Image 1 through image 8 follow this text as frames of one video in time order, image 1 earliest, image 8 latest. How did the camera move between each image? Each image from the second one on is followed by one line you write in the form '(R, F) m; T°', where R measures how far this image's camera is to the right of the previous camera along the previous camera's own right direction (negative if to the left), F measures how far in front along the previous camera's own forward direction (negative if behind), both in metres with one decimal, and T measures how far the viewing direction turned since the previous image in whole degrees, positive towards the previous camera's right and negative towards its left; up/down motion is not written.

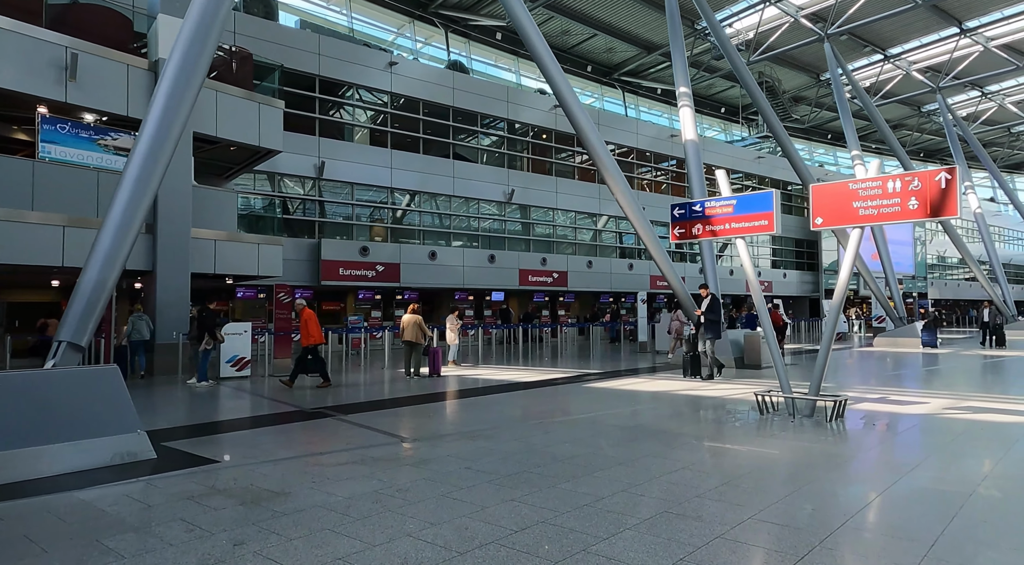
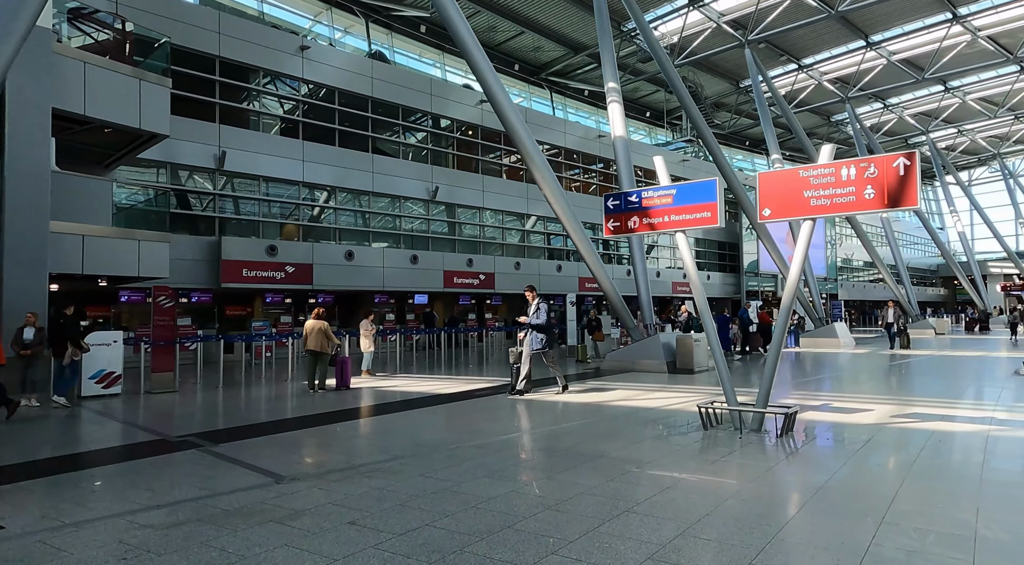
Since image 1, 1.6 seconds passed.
(+0.2, +1.0) m; +6°
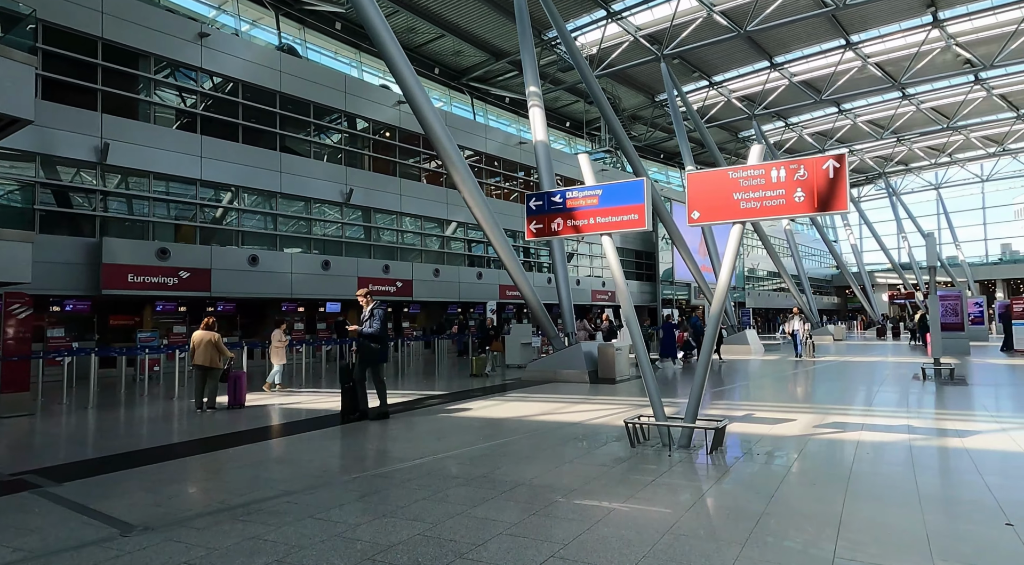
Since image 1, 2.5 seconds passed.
(+0.1, +0.7) m; +7°
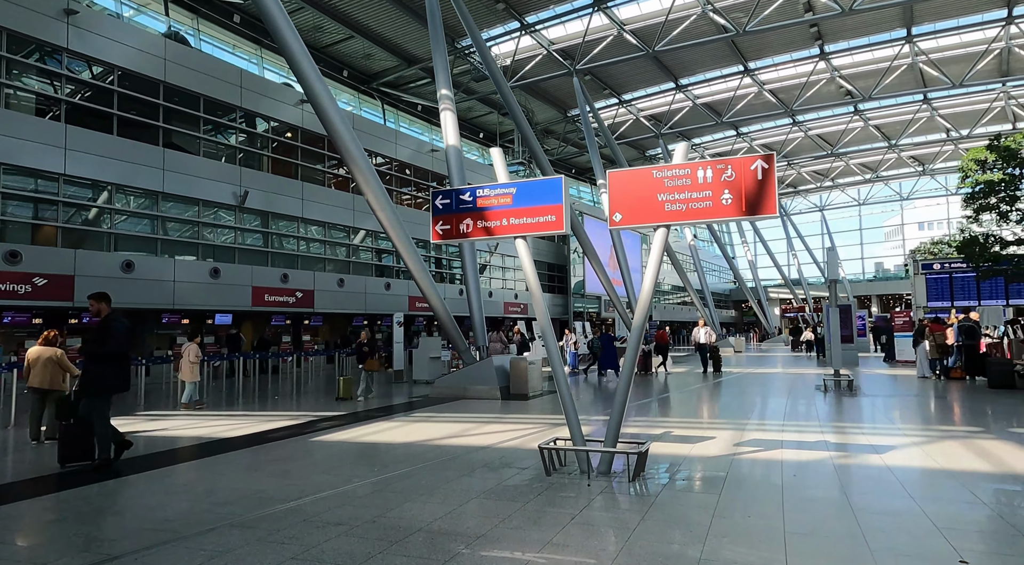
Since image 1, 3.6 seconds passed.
(+0.1, +0.8) m; +7°
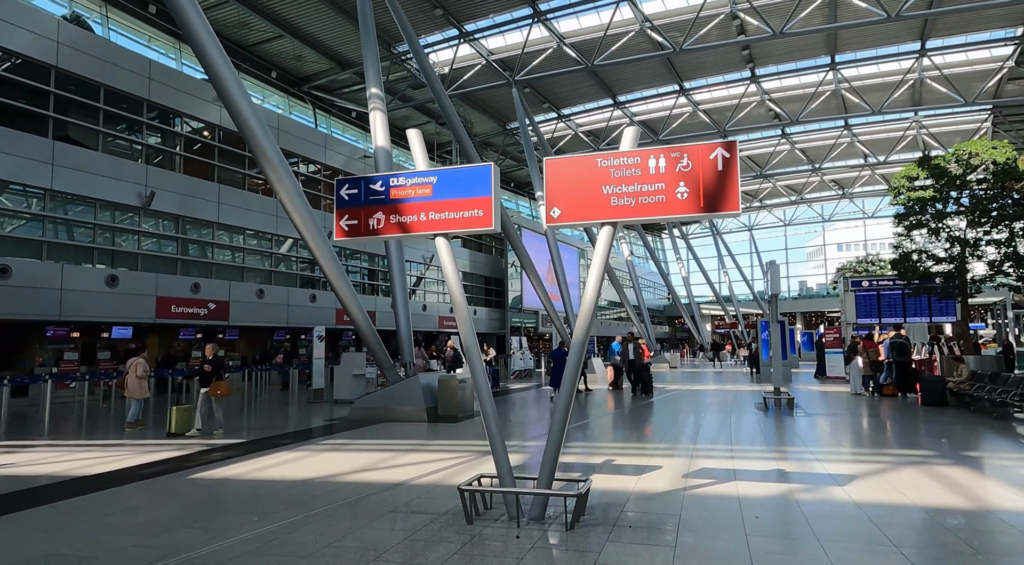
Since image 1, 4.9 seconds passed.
(+0.2, +1.0) m; +5°
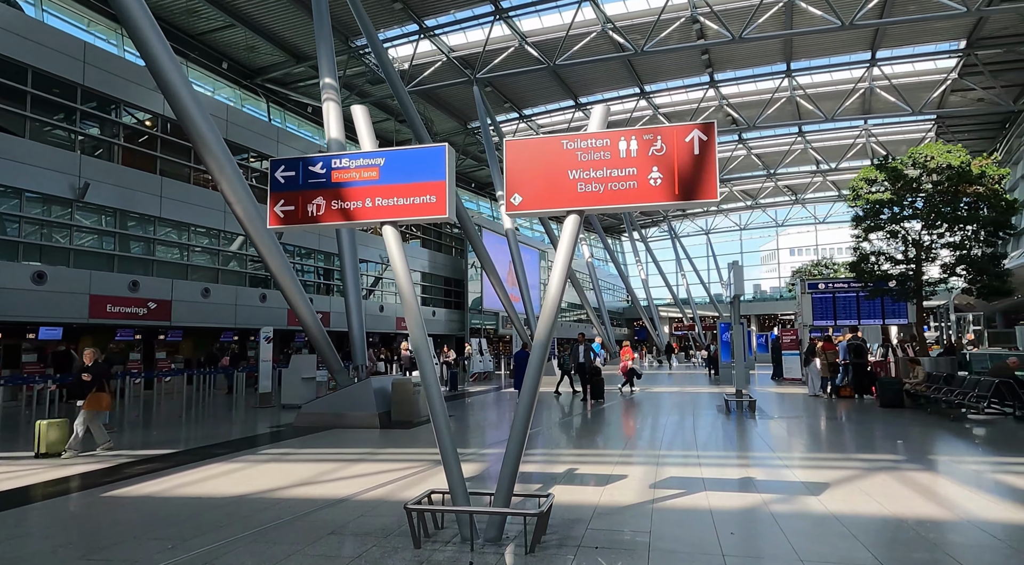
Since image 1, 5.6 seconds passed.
(0.0, +0.5) m; +3°
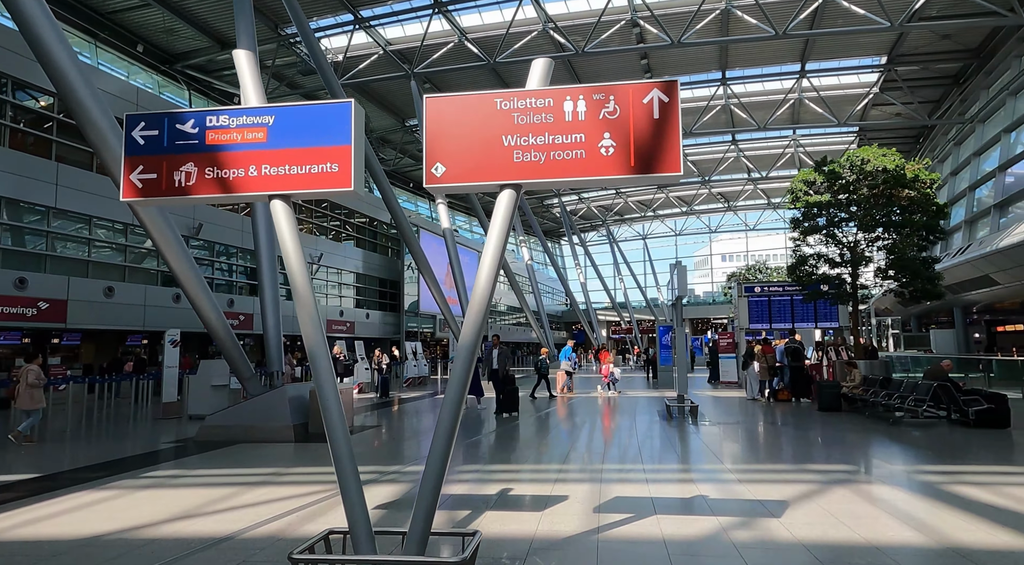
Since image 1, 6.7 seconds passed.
(+0.1, +0.9) m; +5°
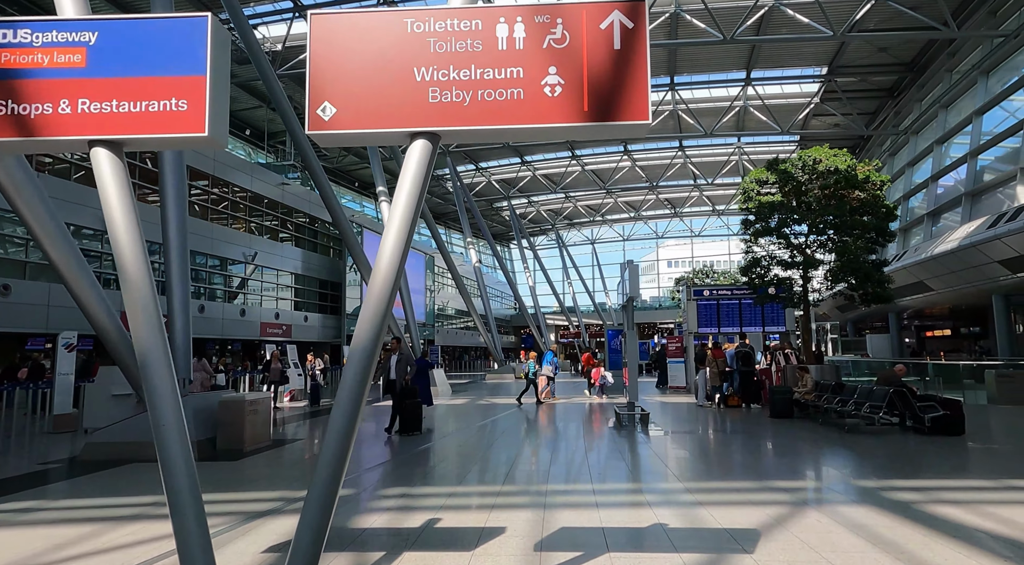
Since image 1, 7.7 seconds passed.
(+0.2, +1.0) m; +4°
